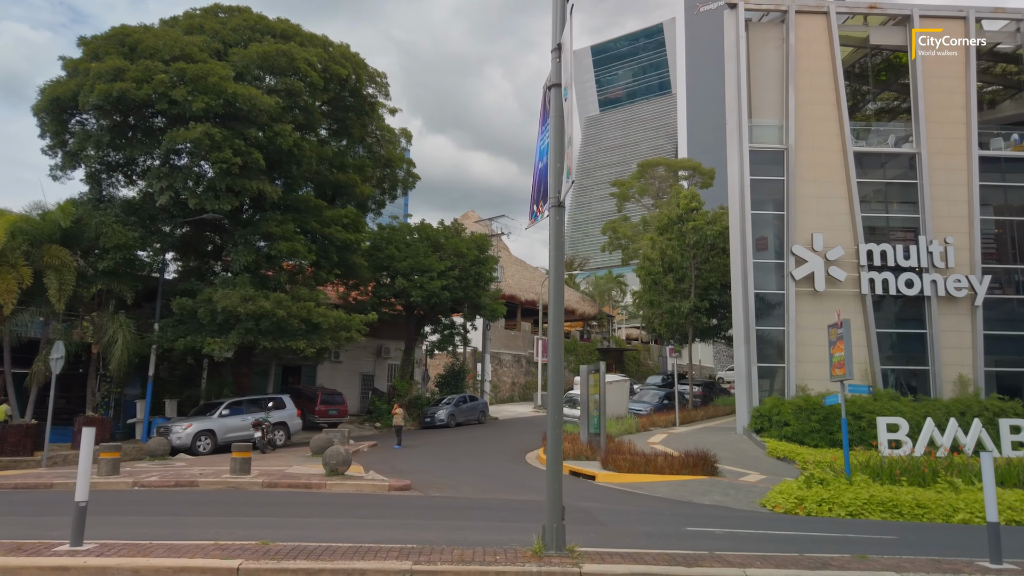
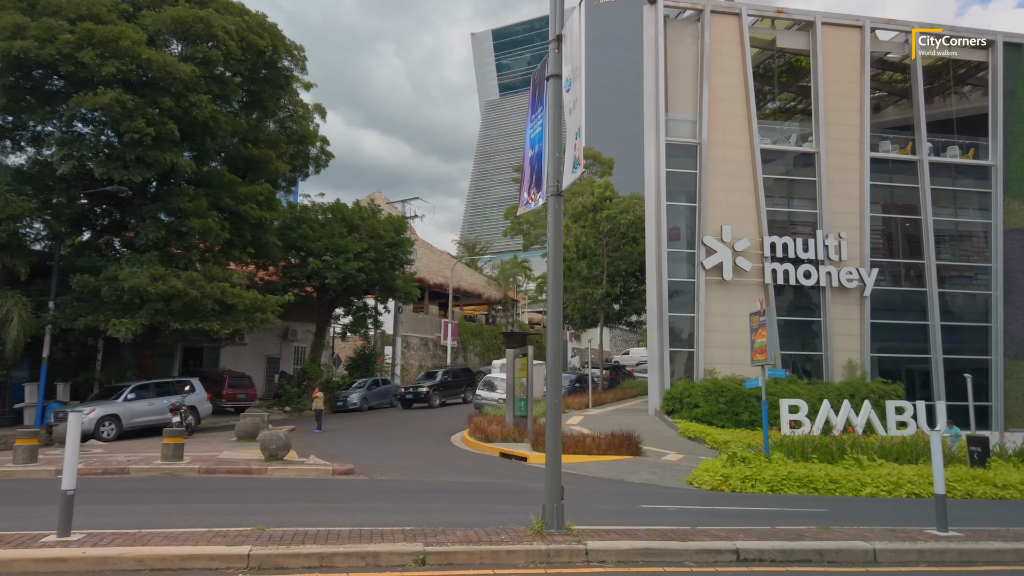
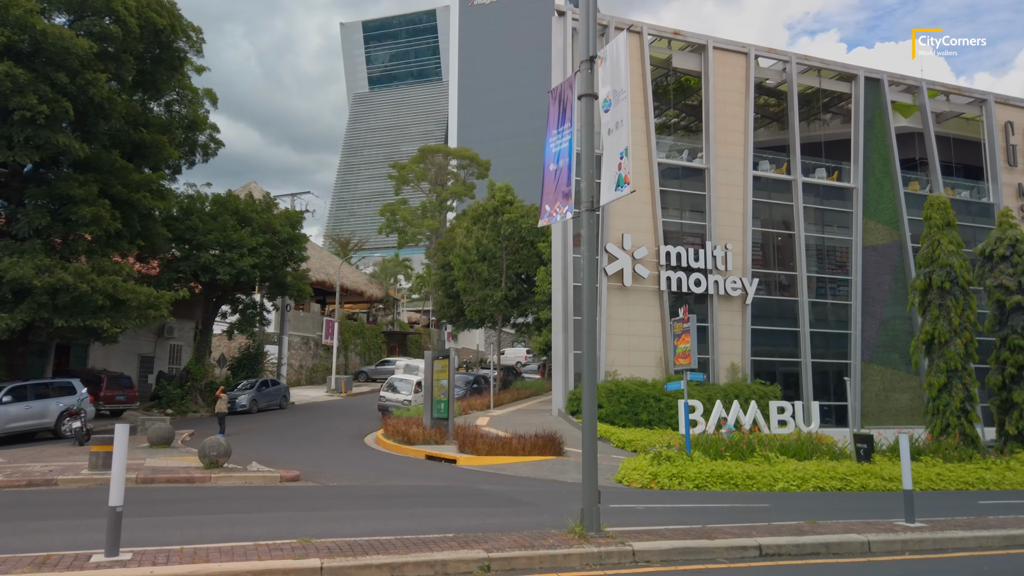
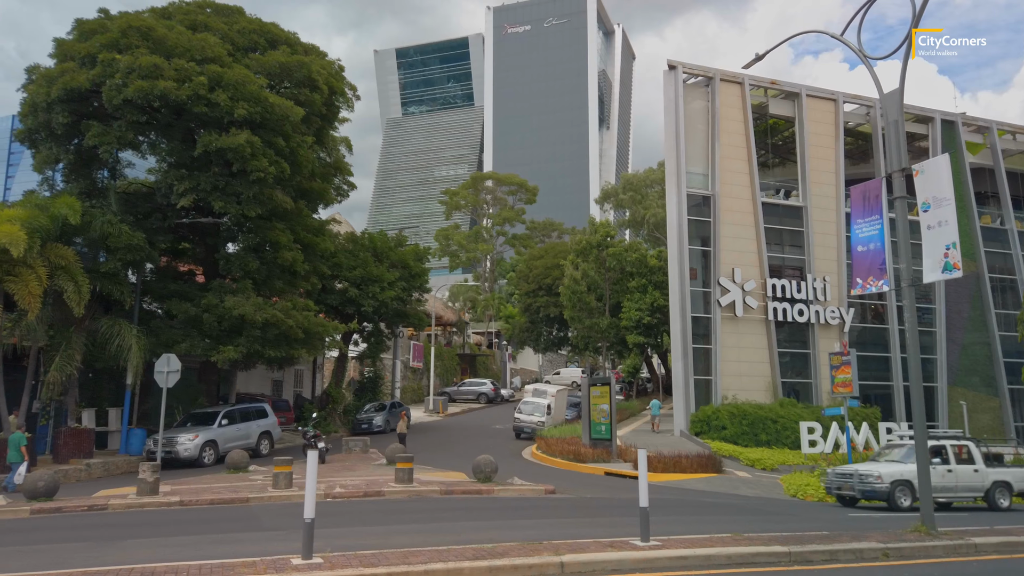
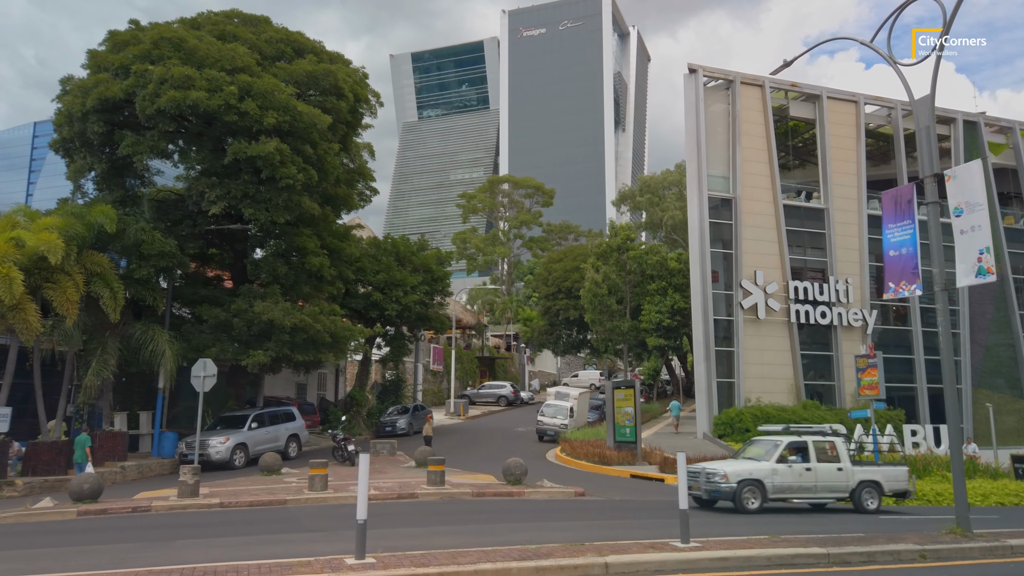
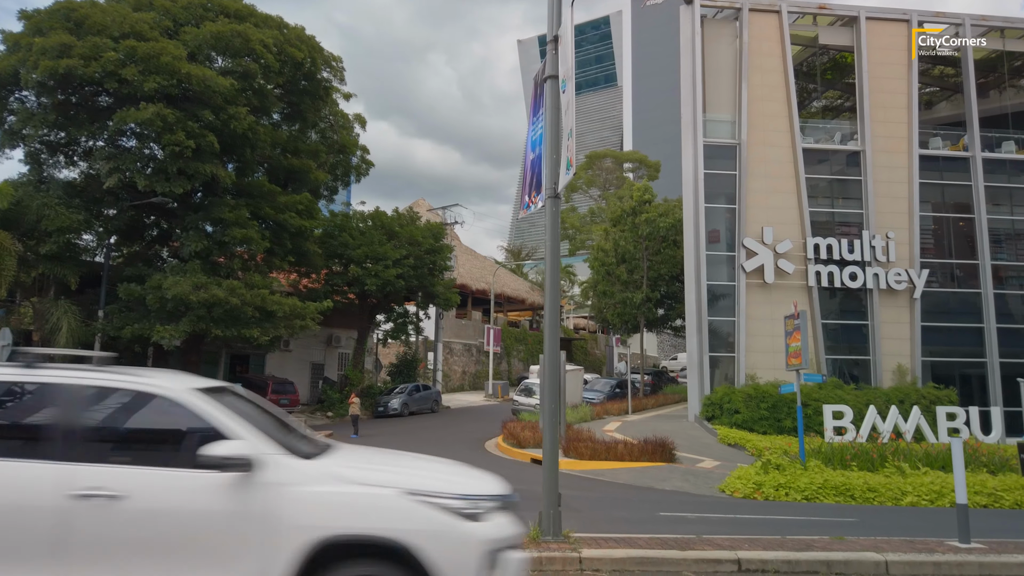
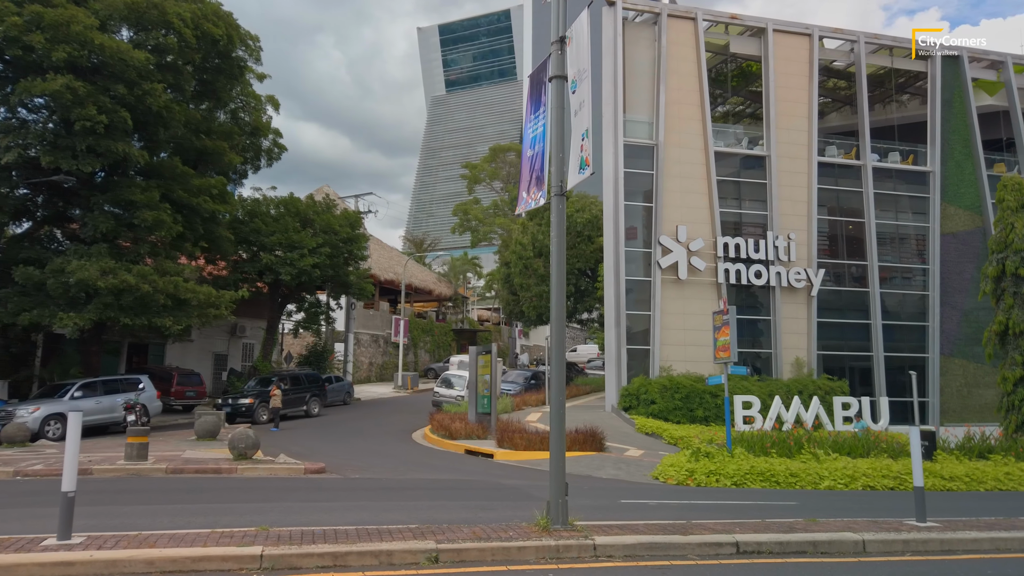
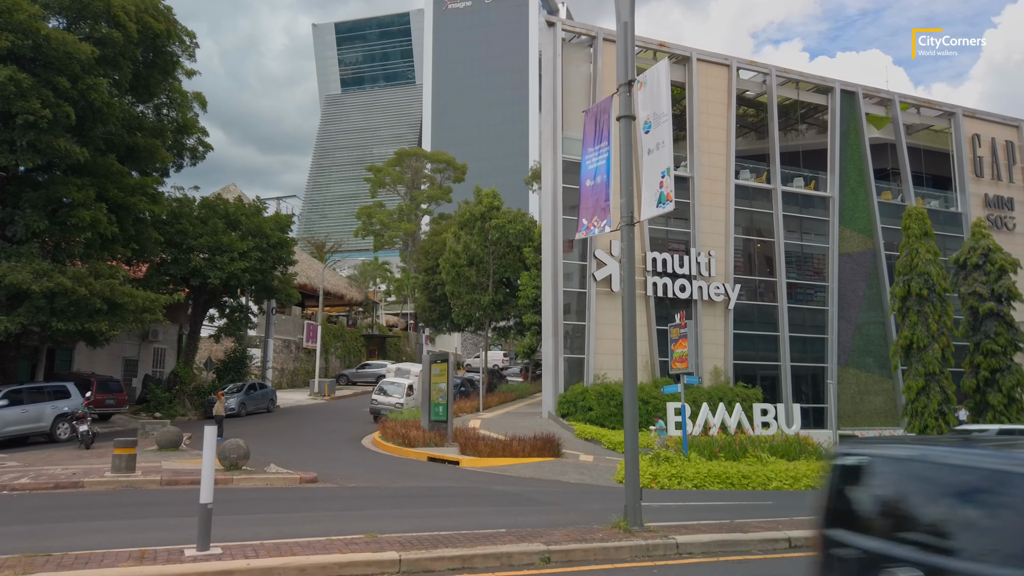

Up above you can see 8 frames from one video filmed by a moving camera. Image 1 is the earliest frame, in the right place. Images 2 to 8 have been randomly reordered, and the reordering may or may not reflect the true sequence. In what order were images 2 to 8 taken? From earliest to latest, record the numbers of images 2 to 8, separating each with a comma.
6, 2, 7, 3, 8, 4, 5
